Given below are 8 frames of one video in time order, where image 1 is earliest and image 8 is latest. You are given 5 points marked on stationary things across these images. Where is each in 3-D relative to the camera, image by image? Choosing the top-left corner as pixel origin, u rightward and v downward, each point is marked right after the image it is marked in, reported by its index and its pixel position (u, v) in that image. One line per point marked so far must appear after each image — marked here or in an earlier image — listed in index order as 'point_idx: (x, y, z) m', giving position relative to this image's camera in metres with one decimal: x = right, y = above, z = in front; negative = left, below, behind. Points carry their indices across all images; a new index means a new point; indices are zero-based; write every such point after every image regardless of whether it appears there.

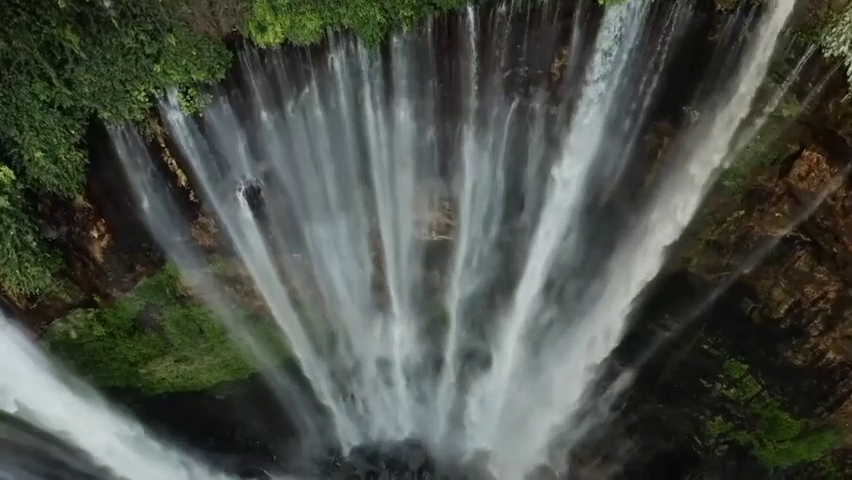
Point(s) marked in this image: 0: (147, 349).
0: (-3.8, -1.5, +9.6) m
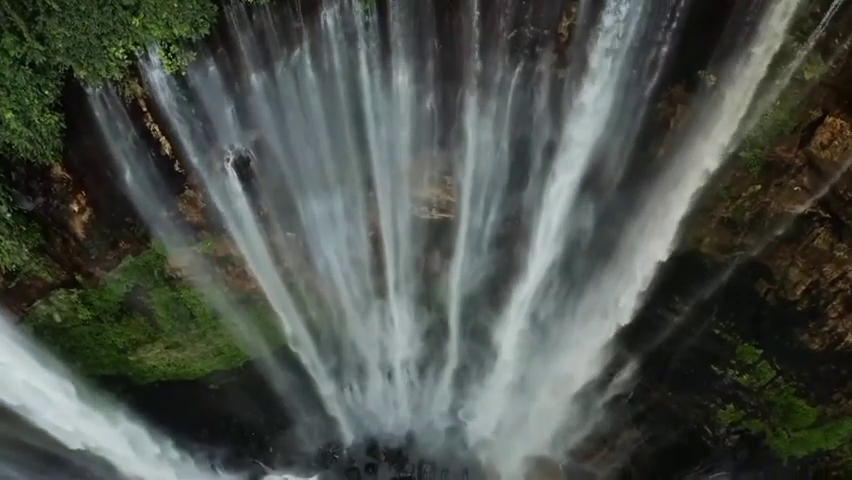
0: (-3.8, -1.2, +9.2) m
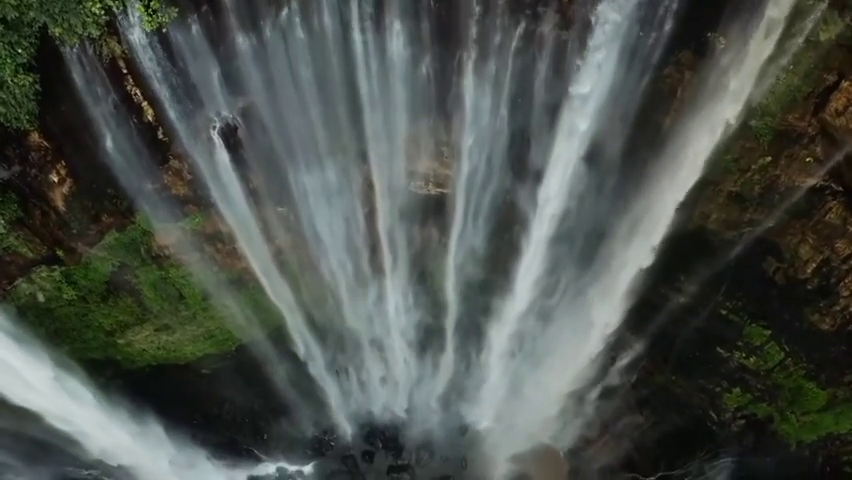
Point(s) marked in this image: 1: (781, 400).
0: (-3.8, -1.0, +8.9) m
1: (+4.6, -2.1, +9.2) m
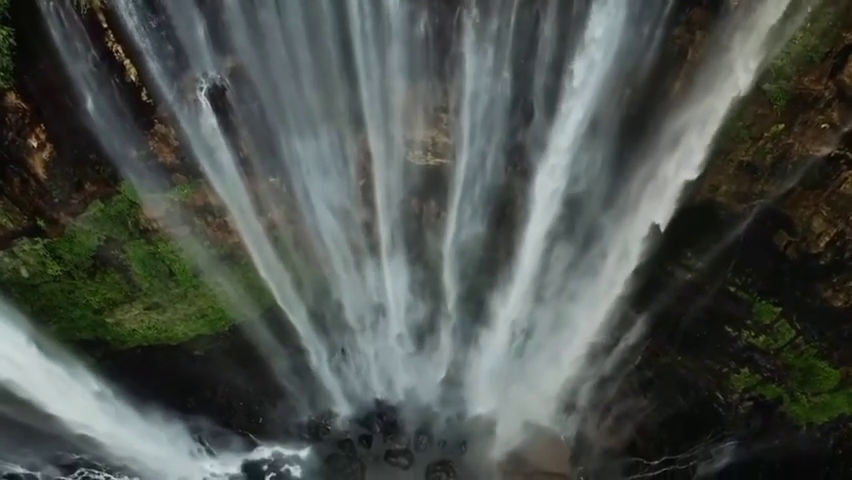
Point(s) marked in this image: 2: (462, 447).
0: (-3.8, -0.6, +8.6) m
1: (+4.6, -1.8, +8.9) m
2: (+0.5, -3.1, +10.5) m
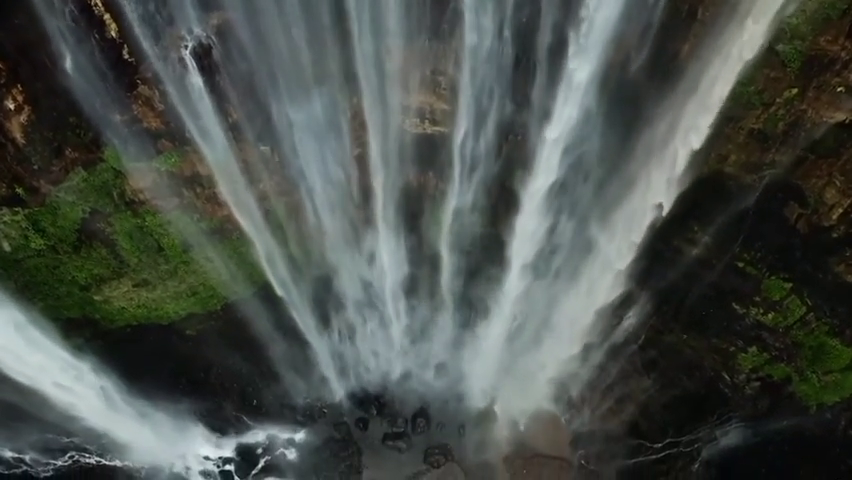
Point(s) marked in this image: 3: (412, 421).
0: (-3.9, -0.3, +8.3) m
1: (+4.6, -1.5, +8.6) m
2: (+0.5, -2.8, +10.2) m
3: (-0.2, -2.6, +10.2) m
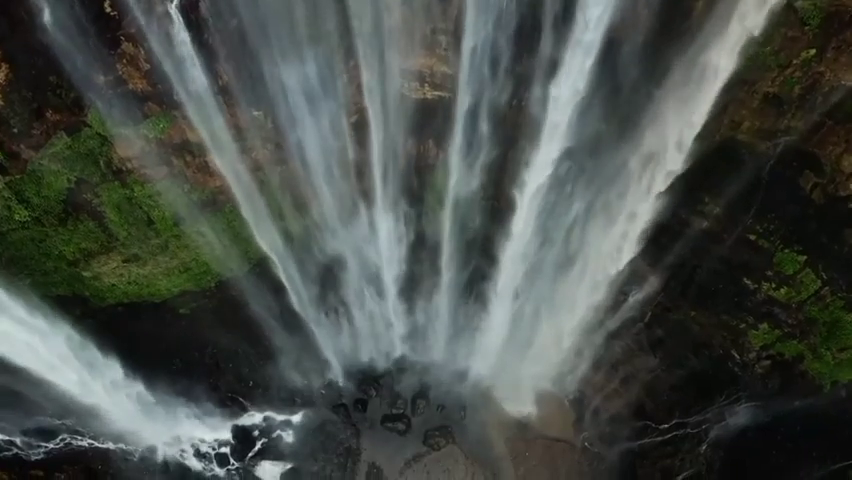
0: (-3.9, 0.0, +8.0) m
1: (+4.6, -1.1, +8.3) m
2: (+0.5, -2.4, +10.0) m
3: (-0.2, -2.3, +9.9) m
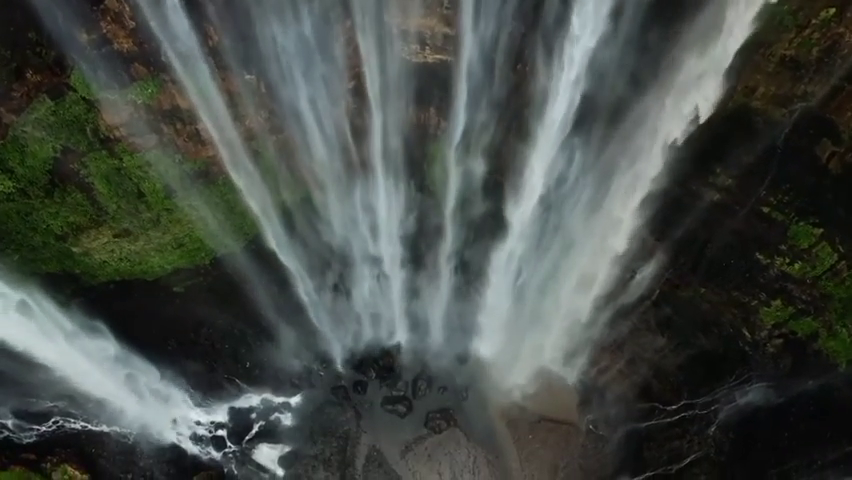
0: (-3.8, +0.3, +7.7) m
1: (+4.6, -0.8, +8.0) m
2: (+0.5, -2.1, +9.7) m
3: (-0.2, -2.0, +9.6) m
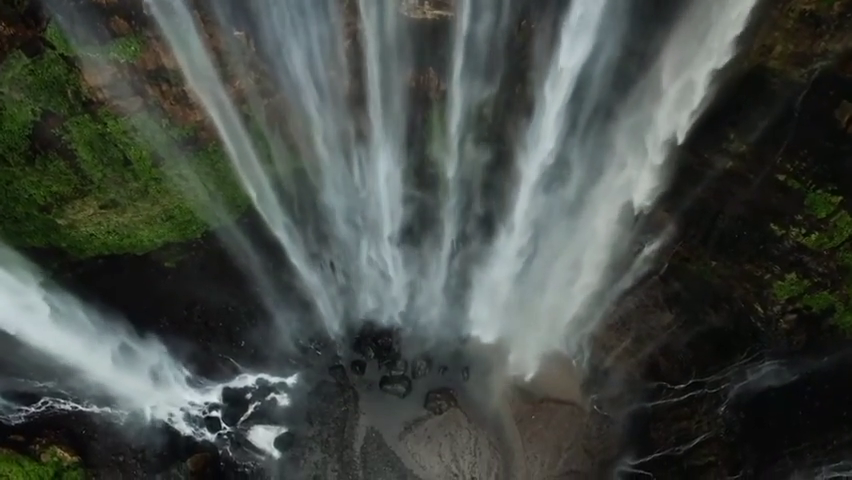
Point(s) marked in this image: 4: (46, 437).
0: (-3.9, +0.6, +7.4) m
1: (+4.6, -0.5, +7.7) m
2: (+0.5, -1.8, +9.4) m
3: (-0.2, -1.6, +9.3) m
4: (-4.7, -2.4, +8.8) m
